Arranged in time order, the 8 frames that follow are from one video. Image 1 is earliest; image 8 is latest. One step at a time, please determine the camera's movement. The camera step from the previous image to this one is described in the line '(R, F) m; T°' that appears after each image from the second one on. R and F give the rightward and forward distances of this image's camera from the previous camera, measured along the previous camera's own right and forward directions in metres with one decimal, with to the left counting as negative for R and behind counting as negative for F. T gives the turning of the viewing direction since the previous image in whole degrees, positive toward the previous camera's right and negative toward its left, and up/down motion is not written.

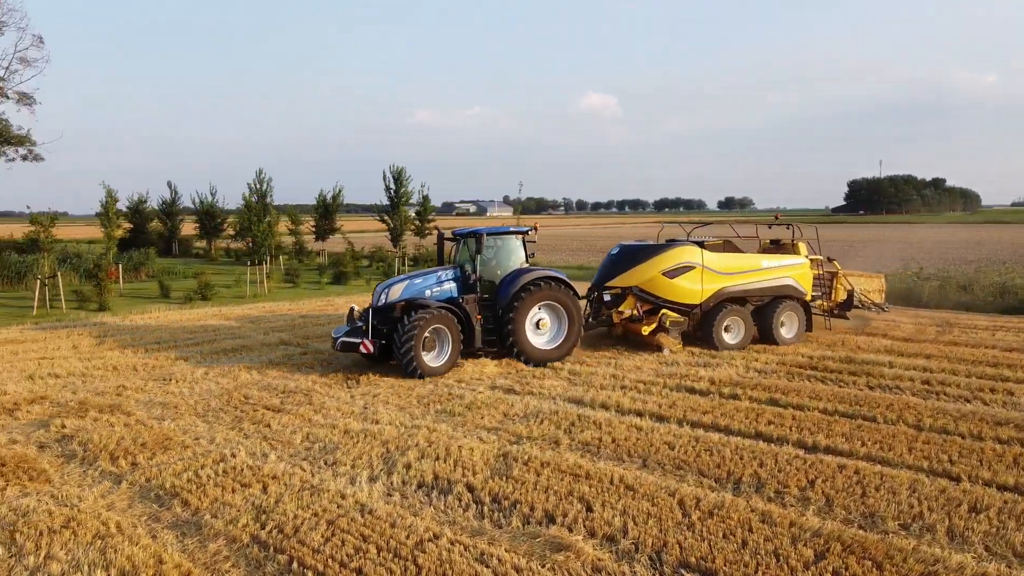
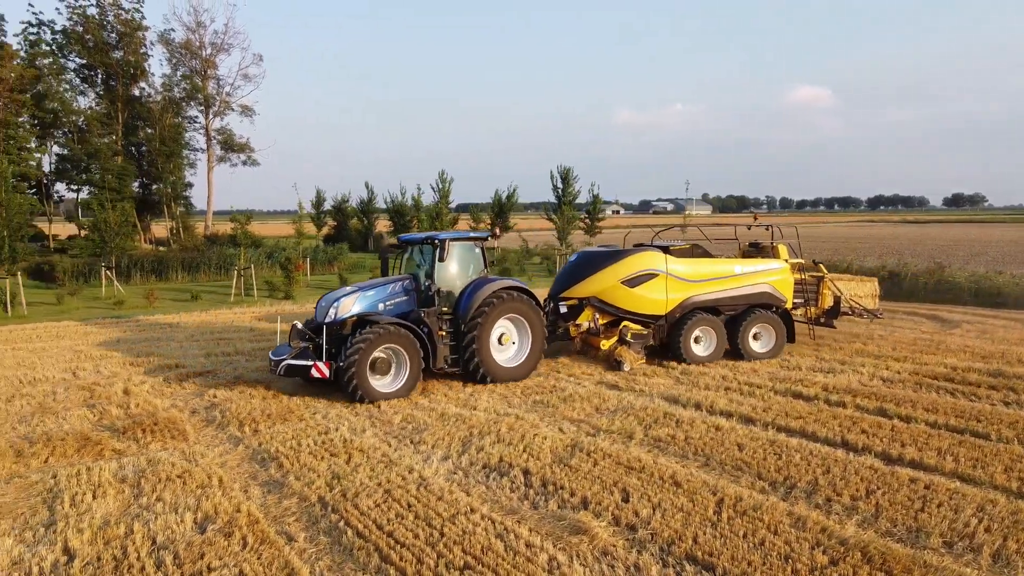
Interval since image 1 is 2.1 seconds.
(+0.9, -0.2) m; -14°
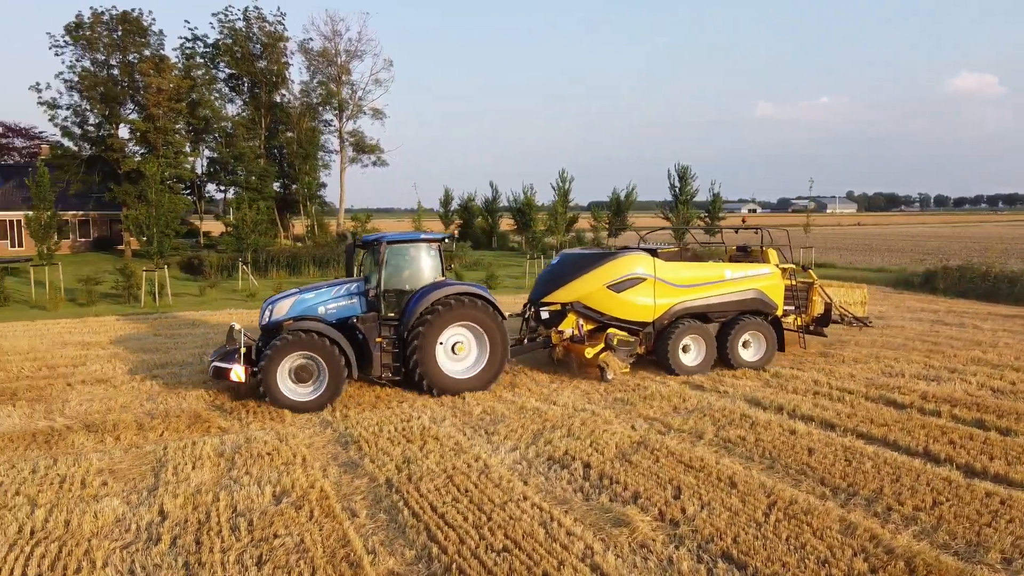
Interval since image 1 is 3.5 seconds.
(+0.5, -0.1) m; -9°
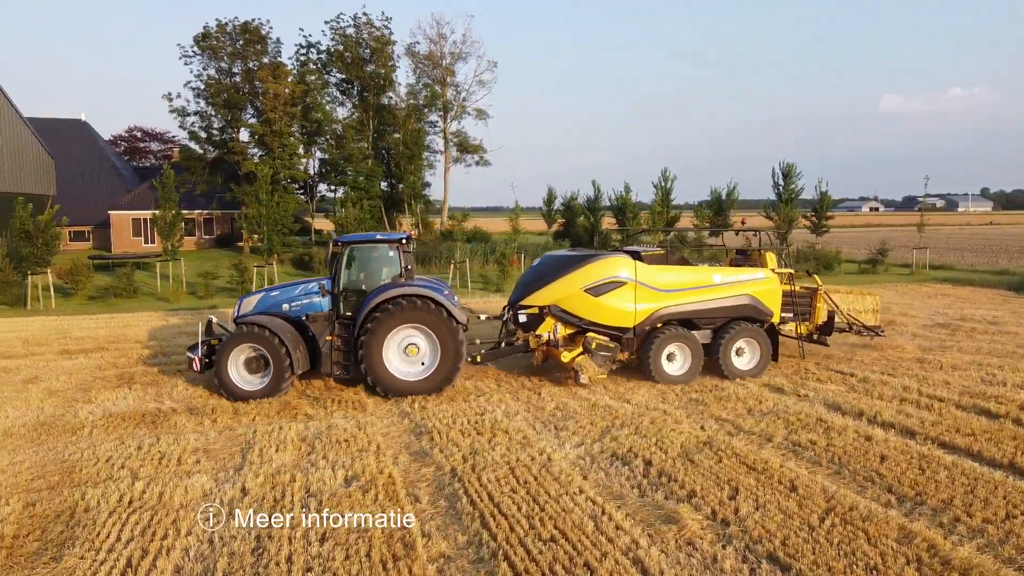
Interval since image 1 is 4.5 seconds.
(+0.3, -0.1) m; -8°
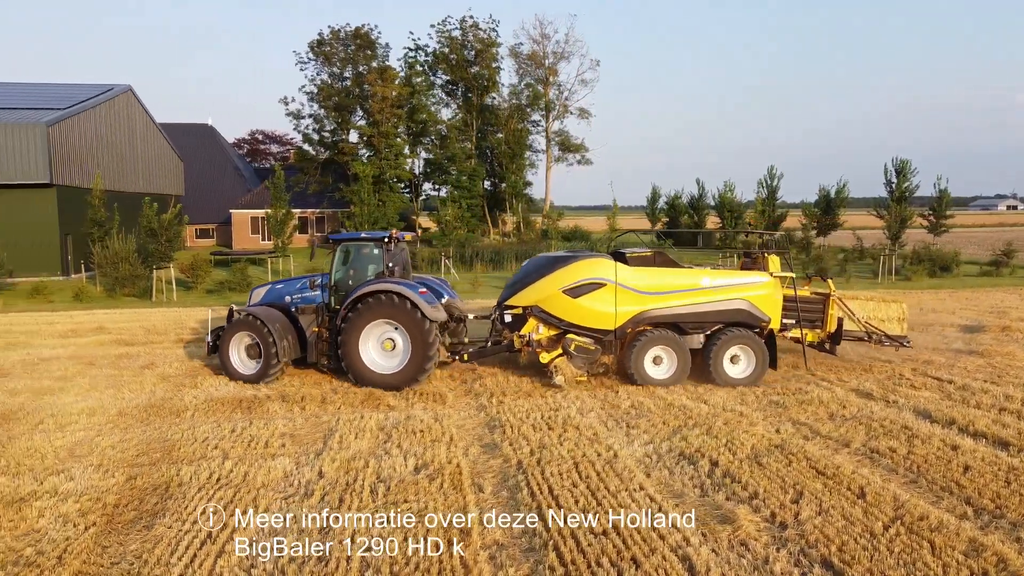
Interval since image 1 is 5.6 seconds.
(+0.3, -0.1) m; -8°
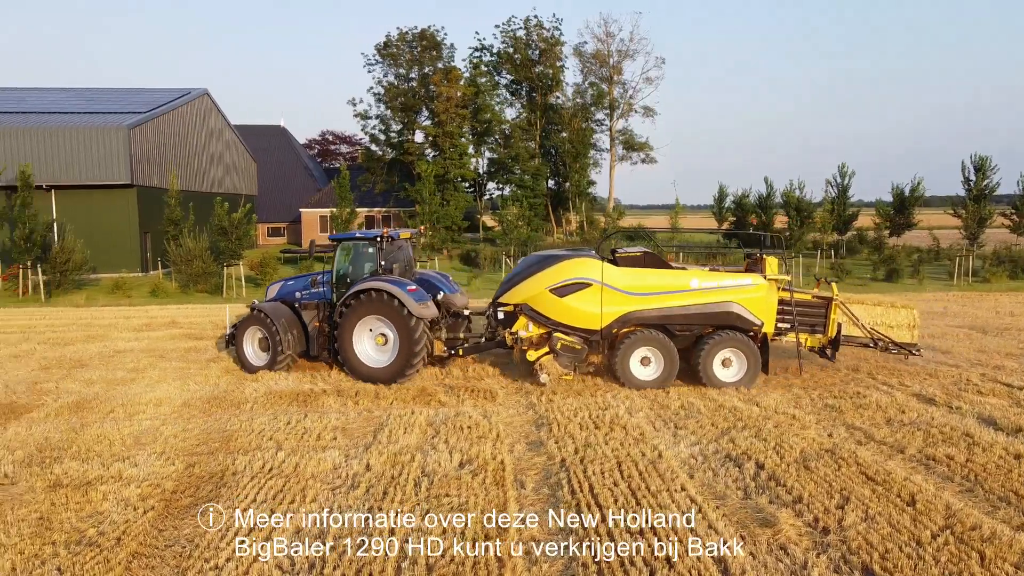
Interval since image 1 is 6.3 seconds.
(+0.2, 0.0) m; -5°
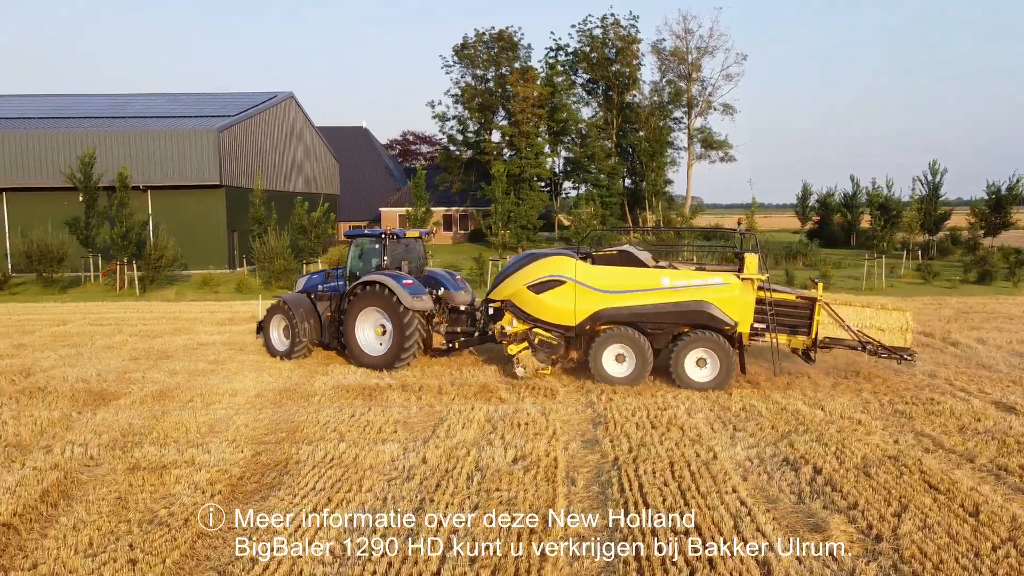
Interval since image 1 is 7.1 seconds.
(+0.2, -0.1) m; -6°
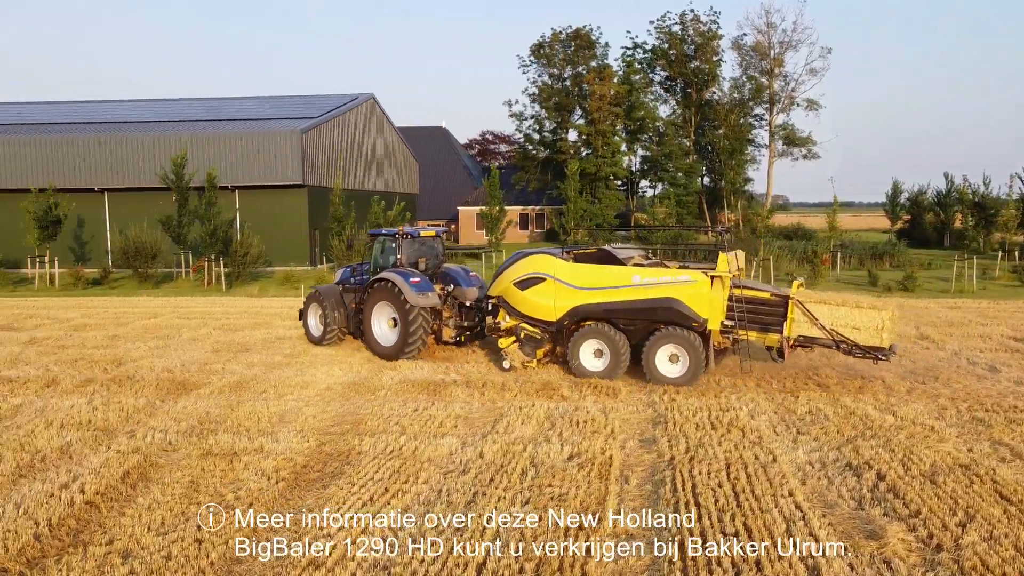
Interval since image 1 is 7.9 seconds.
(+0.2, 0.0) m; -6°
